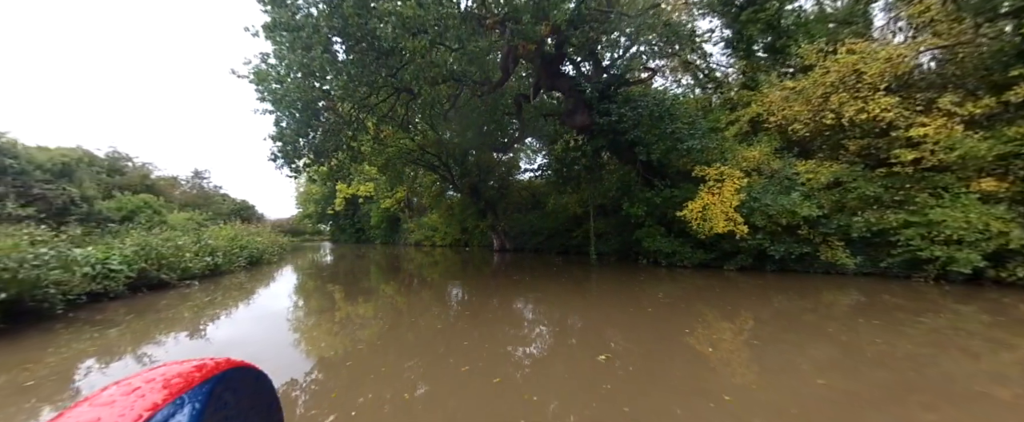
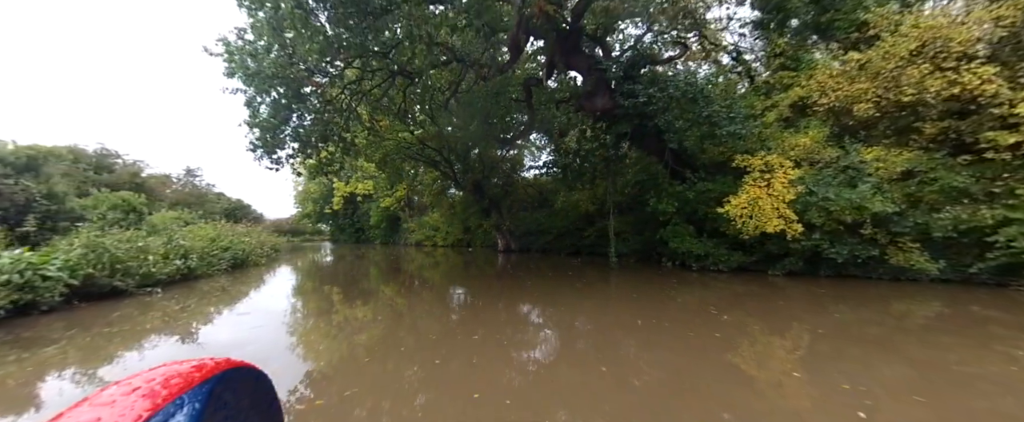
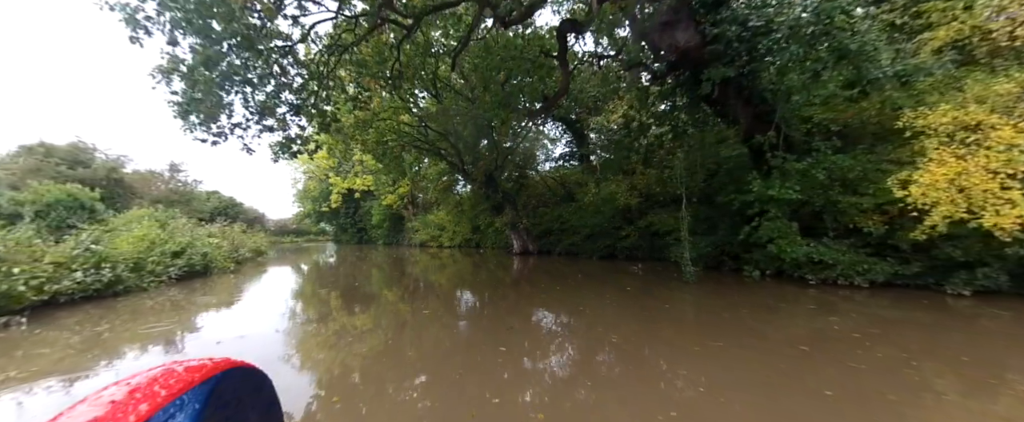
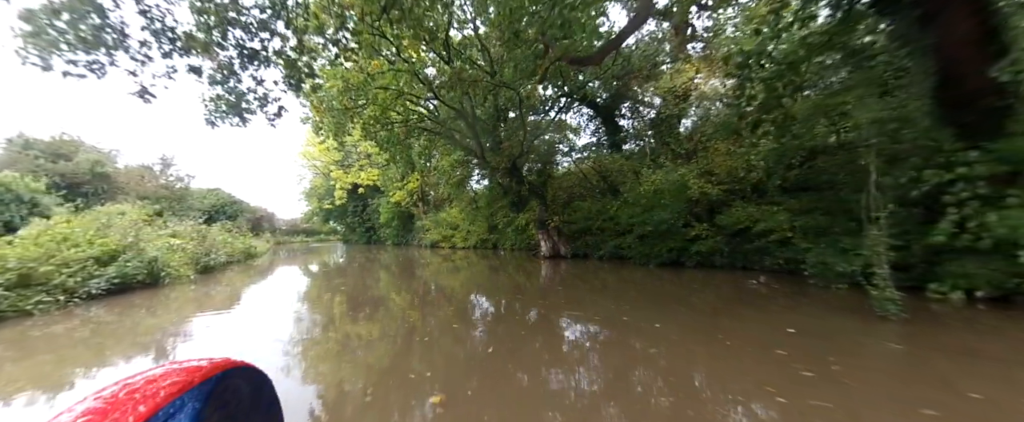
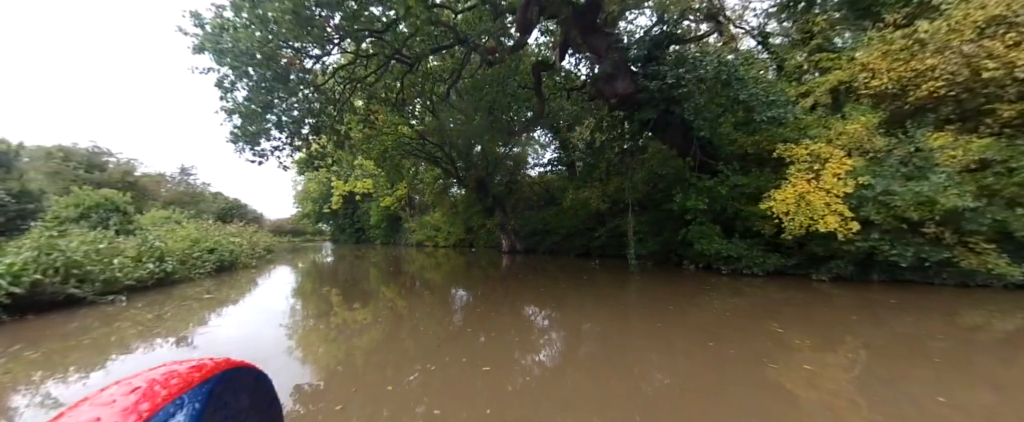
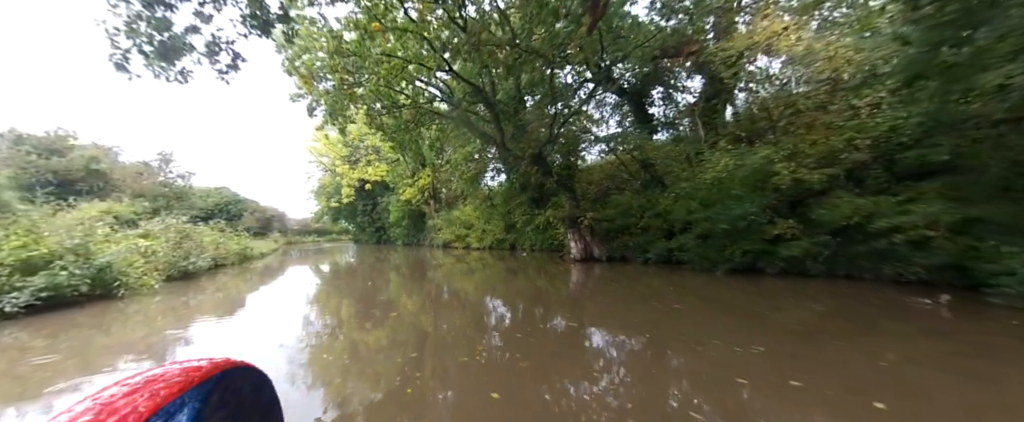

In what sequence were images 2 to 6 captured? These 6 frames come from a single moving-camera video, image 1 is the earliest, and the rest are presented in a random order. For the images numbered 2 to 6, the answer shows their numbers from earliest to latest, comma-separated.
2, 5, 3, 4, 6
